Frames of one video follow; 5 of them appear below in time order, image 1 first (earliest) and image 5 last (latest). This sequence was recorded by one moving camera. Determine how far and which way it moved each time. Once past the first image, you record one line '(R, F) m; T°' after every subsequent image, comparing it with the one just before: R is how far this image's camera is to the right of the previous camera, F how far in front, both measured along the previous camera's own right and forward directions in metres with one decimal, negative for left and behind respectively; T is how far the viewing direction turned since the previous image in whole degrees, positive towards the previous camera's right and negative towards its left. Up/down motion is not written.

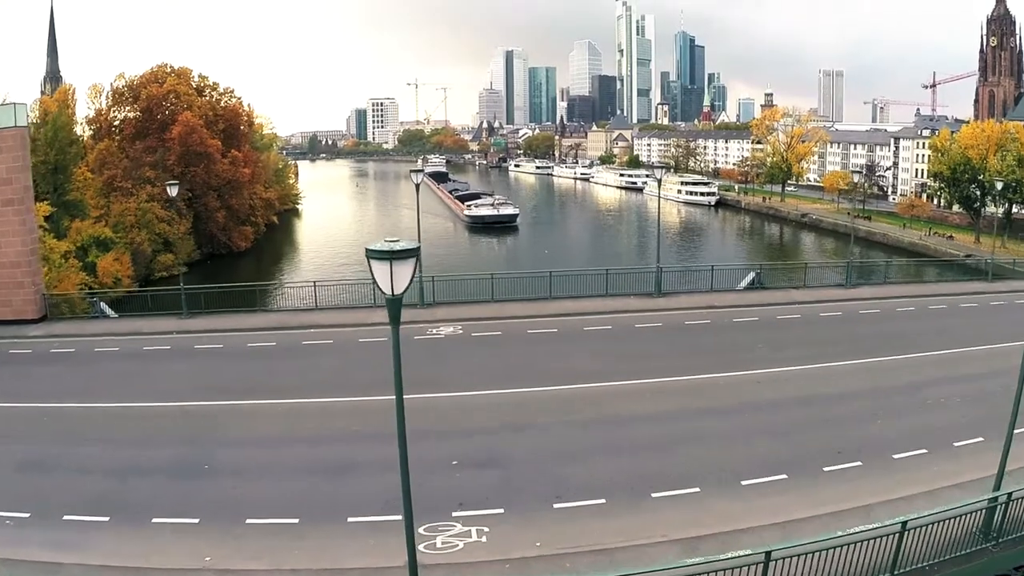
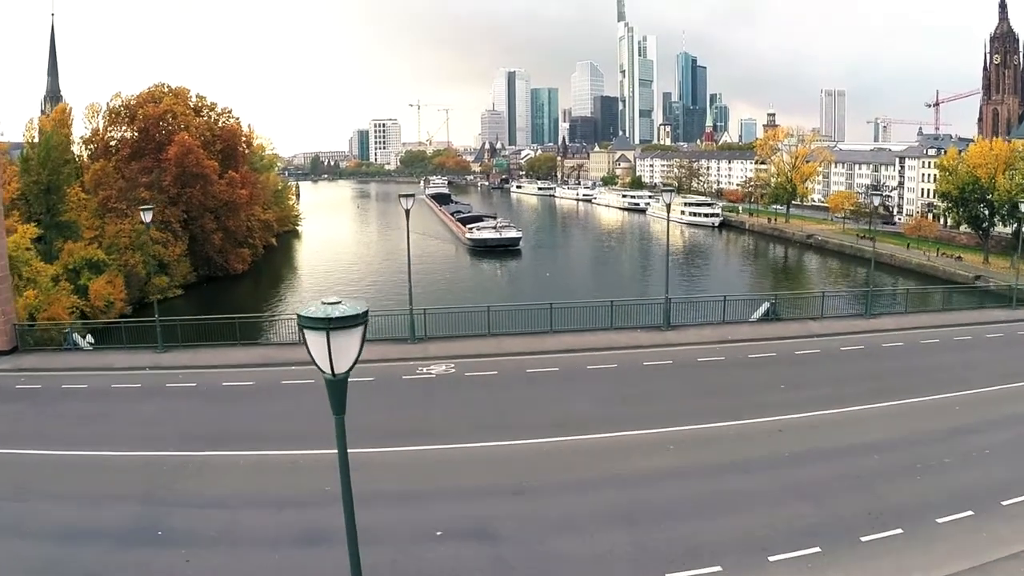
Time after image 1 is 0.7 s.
(+0.1, +0.8) m; 0°
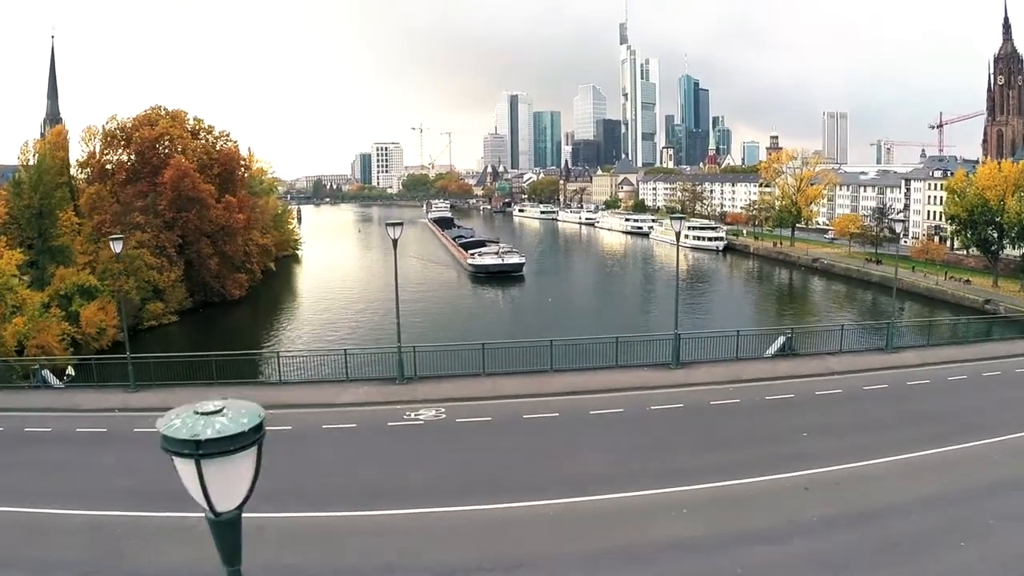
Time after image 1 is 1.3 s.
(+0.1, +0.7) m; 0°
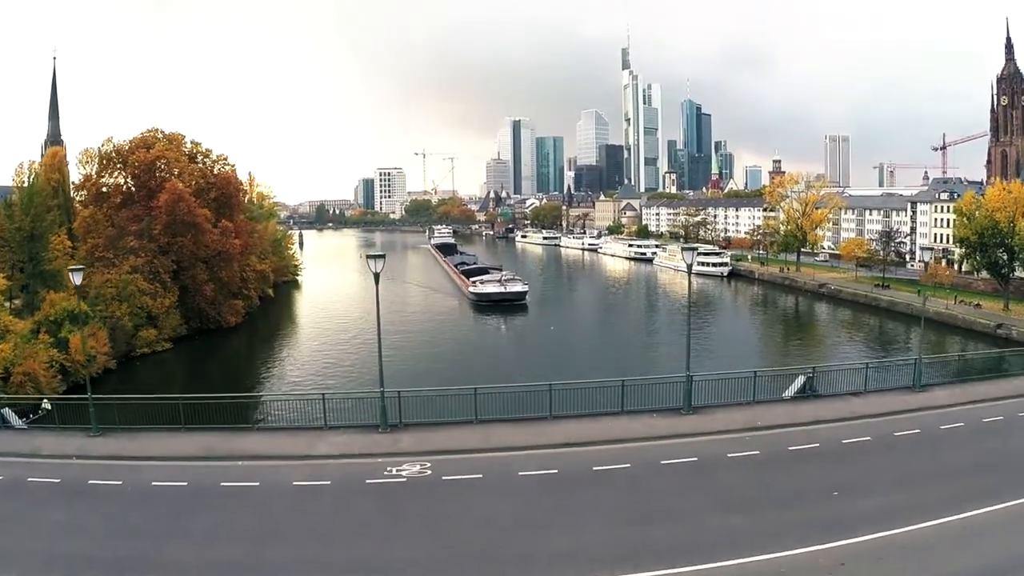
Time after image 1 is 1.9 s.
(+0.1, +0.8) m; 0°
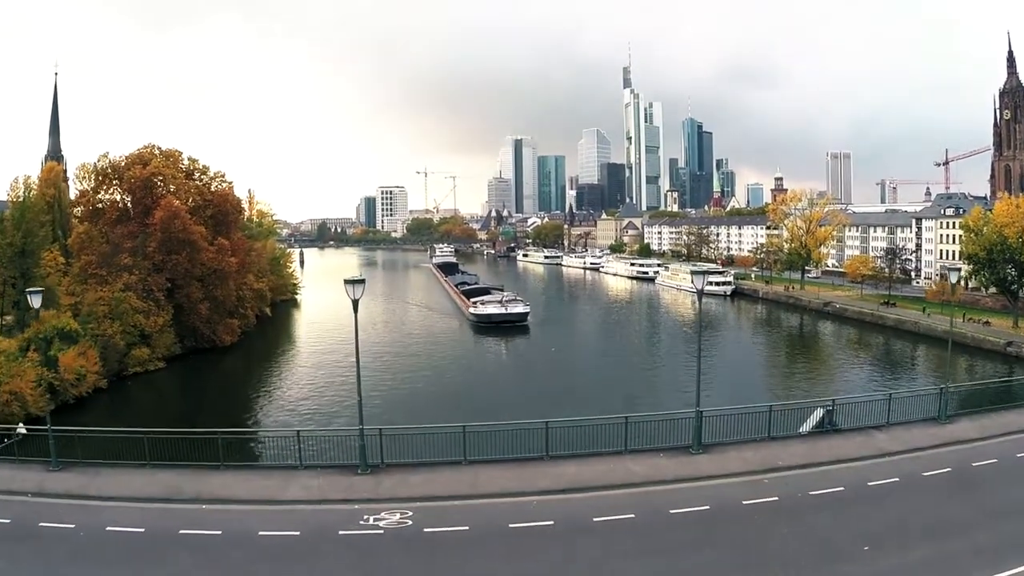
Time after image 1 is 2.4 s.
(+0.1, +0.7) m; 0°
